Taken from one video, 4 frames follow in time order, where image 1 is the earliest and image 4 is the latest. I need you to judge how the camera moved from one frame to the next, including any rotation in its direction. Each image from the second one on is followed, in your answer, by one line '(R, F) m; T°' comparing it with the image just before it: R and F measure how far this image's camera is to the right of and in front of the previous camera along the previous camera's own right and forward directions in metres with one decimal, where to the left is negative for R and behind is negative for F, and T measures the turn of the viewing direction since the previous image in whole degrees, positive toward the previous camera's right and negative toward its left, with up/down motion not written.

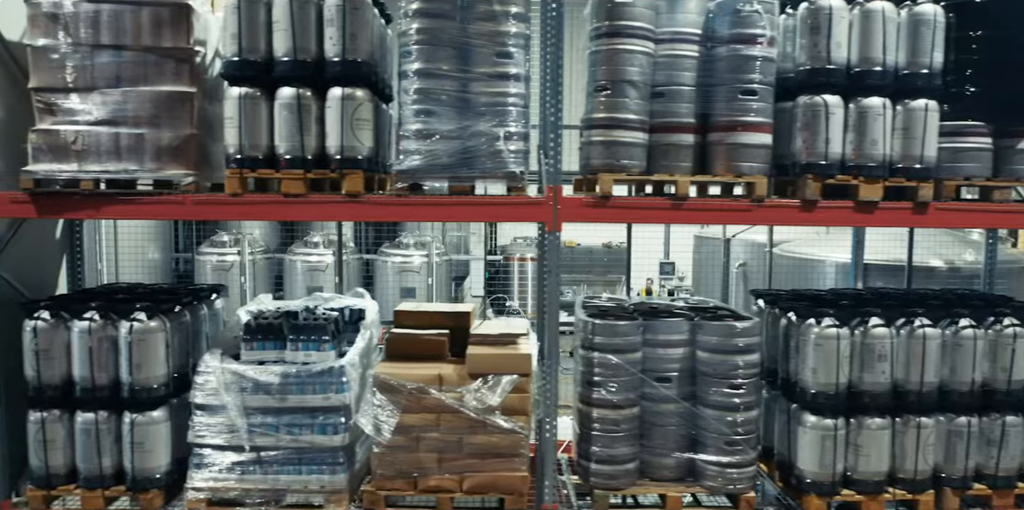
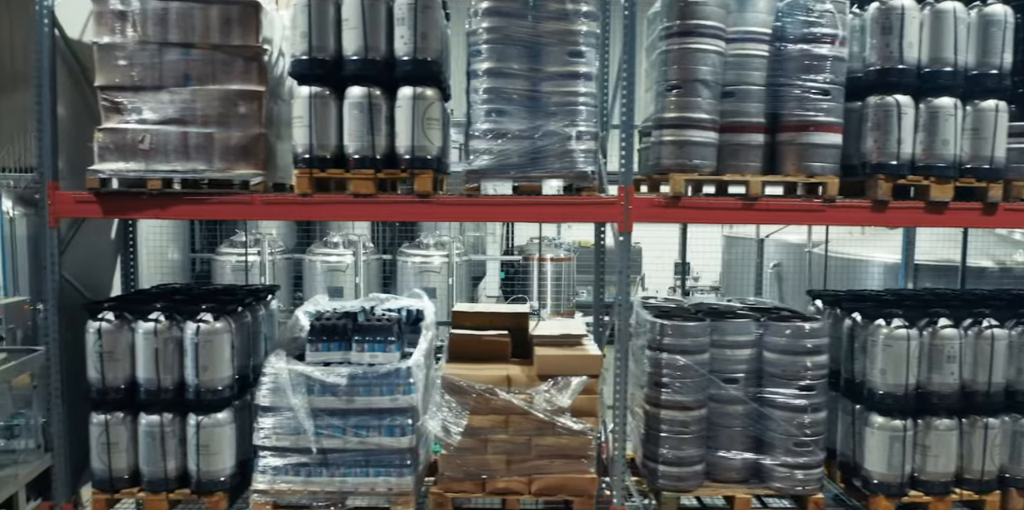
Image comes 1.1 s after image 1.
(-0.4, 0.0) m; 0°
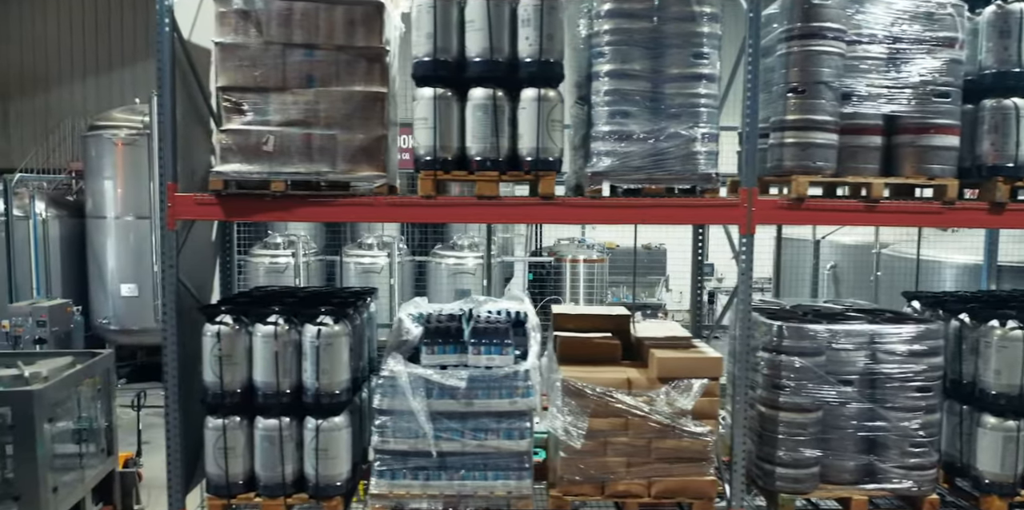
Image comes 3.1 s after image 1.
(-0.7, 0.0) m; +1°
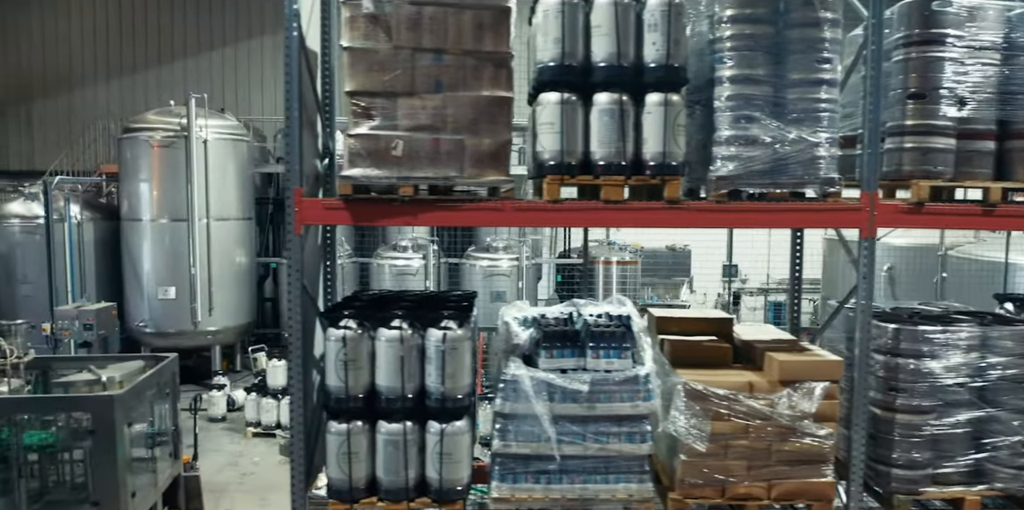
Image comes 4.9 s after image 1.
(-0.7, 0.0) m; +1°
